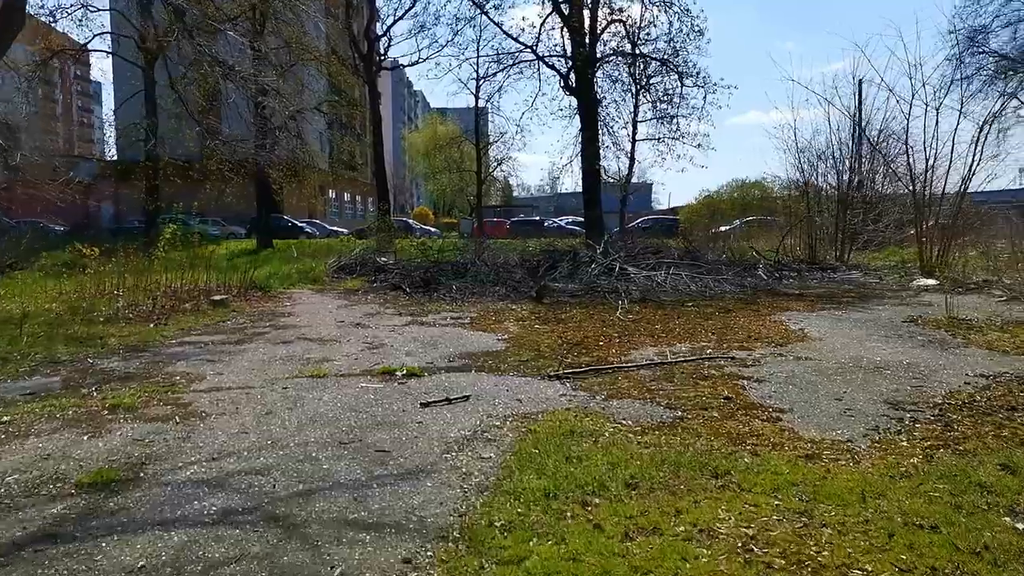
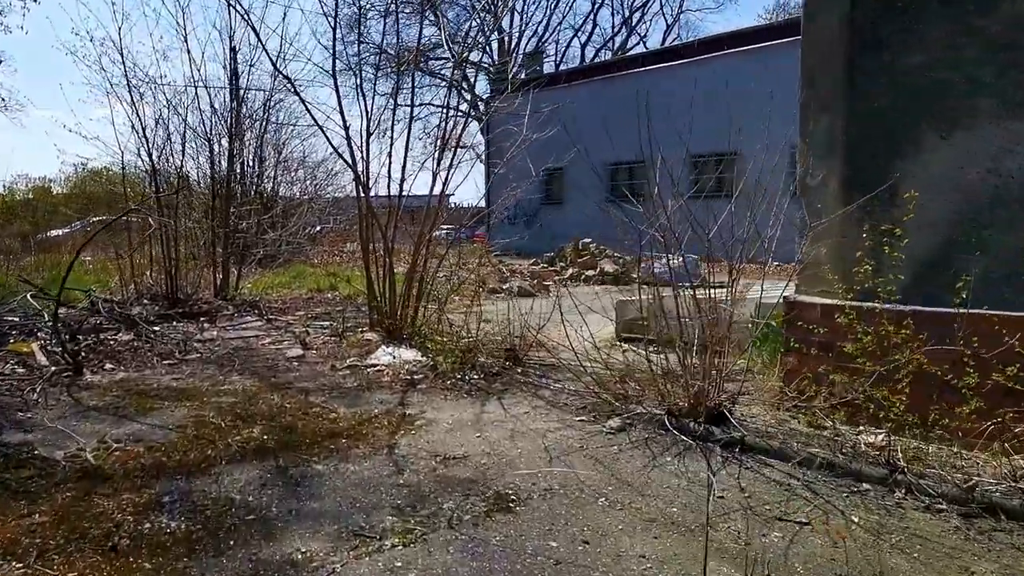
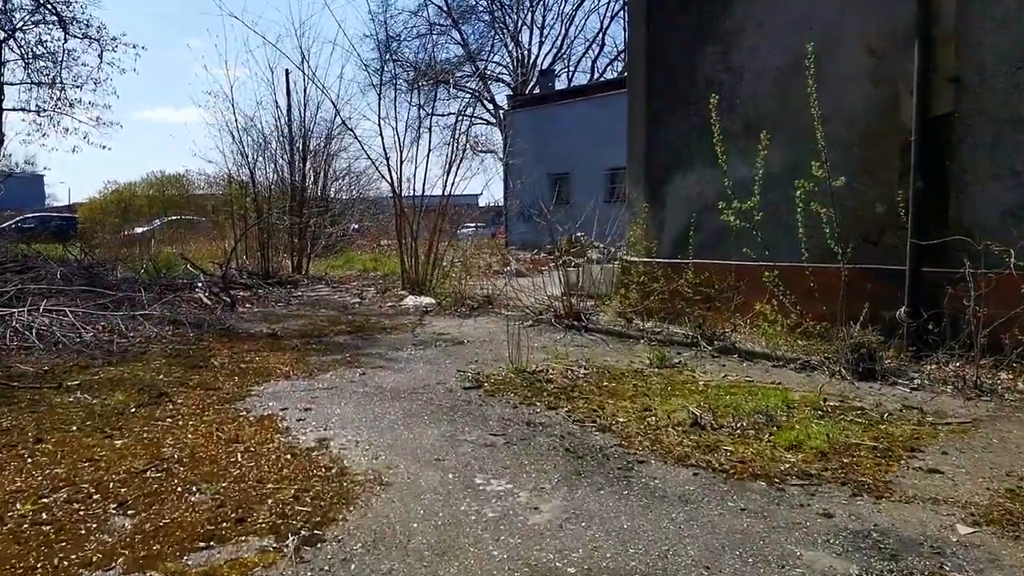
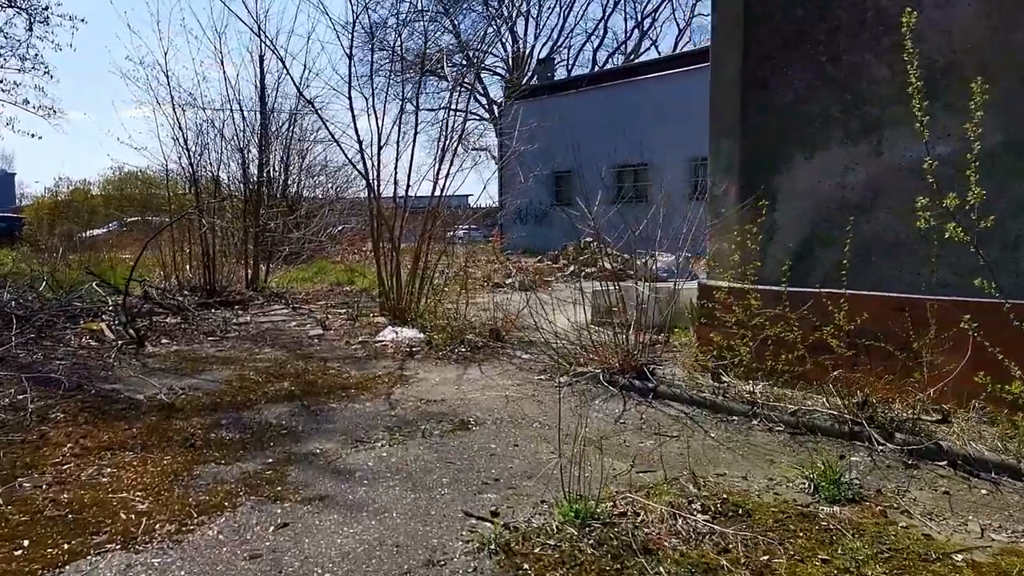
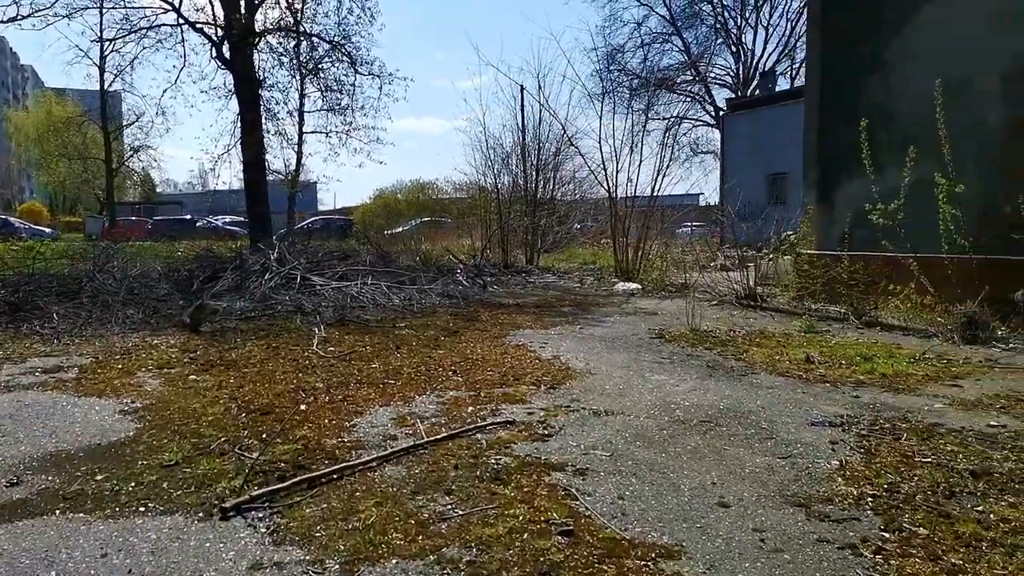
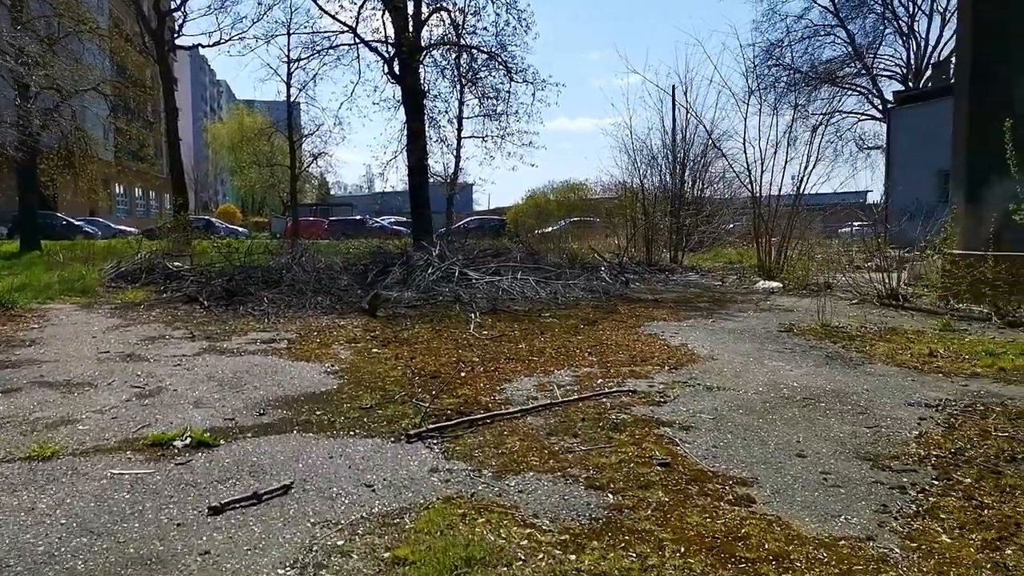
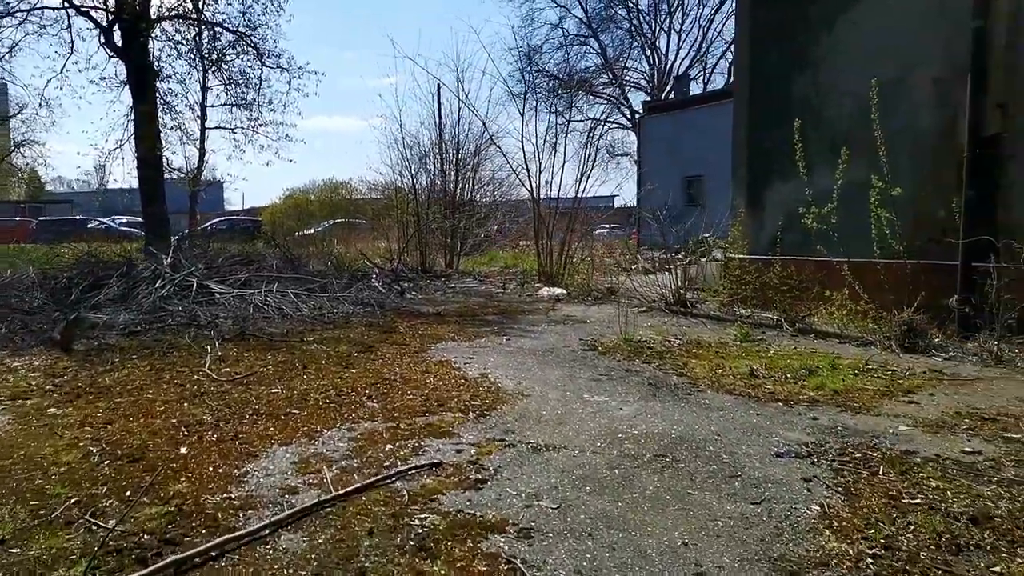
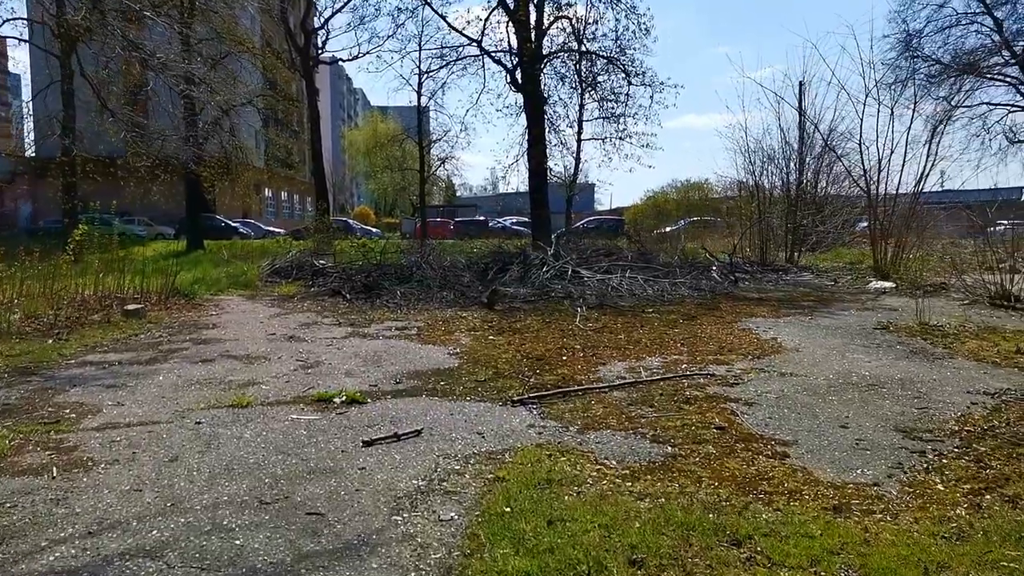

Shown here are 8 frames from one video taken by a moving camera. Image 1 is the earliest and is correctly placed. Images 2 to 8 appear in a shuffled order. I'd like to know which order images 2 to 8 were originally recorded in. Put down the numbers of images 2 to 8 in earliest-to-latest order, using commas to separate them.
8, 6, 5, 7, 3, 4, 2
